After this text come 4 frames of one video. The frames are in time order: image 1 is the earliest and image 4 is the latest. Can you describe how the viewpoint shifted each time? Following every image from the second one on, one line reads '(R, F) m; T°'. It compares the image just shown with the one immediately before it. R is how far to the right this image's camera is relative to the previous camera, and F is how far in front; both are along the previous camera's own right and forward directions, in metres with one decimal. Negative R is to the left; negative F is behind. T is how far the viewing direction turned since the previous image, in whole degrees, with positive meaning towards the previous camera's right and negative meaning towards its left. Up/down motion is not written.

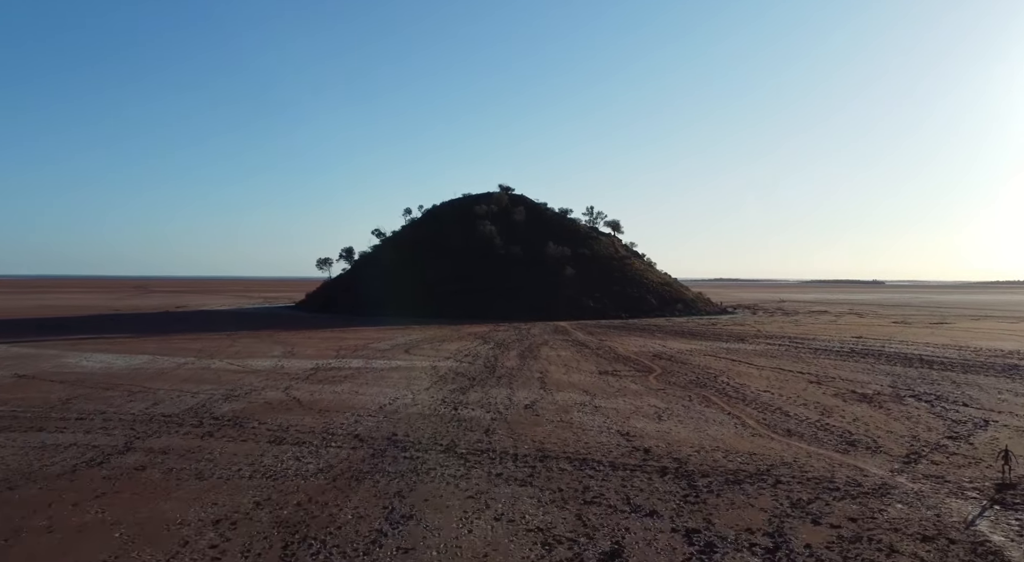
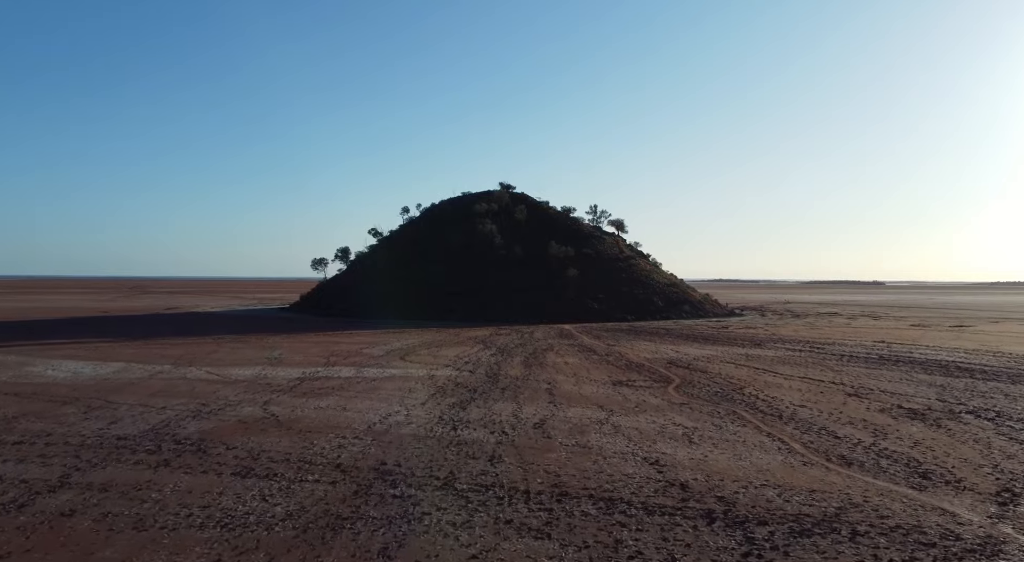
(-0.1, +1.4) m; 0°
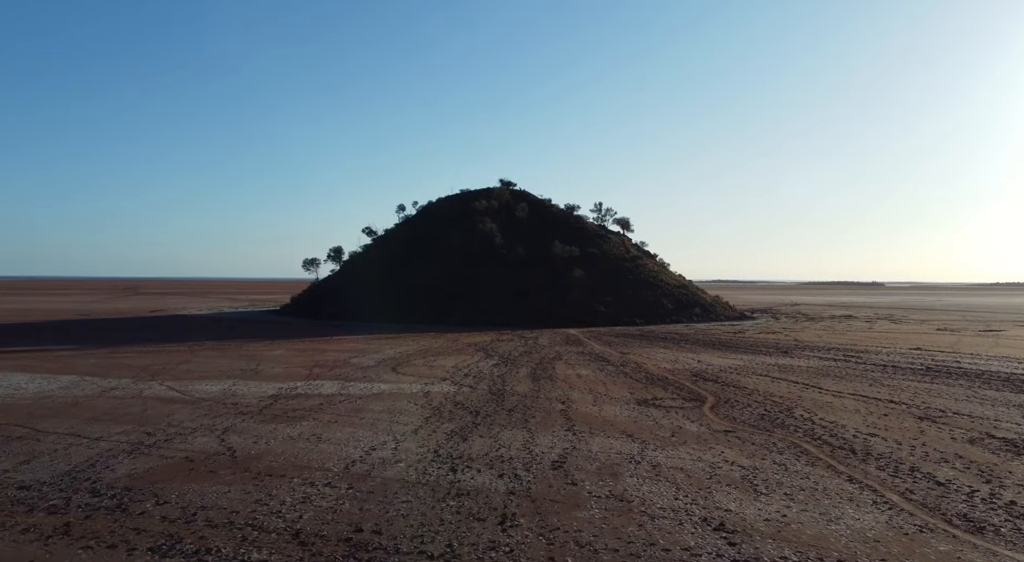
(-0.2, +2.0) m; 0°
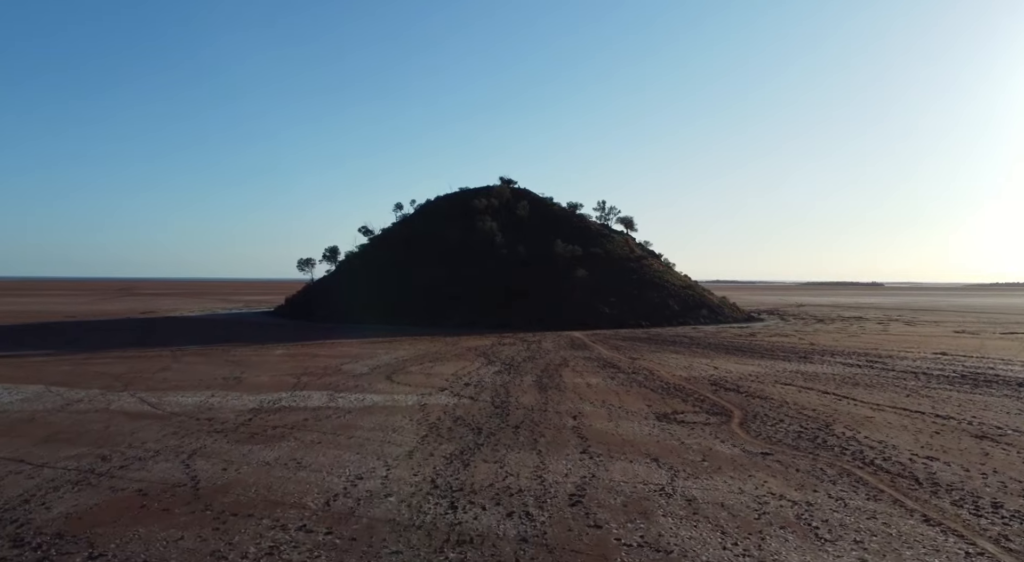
(-0.1, +1.2) m; 0°
